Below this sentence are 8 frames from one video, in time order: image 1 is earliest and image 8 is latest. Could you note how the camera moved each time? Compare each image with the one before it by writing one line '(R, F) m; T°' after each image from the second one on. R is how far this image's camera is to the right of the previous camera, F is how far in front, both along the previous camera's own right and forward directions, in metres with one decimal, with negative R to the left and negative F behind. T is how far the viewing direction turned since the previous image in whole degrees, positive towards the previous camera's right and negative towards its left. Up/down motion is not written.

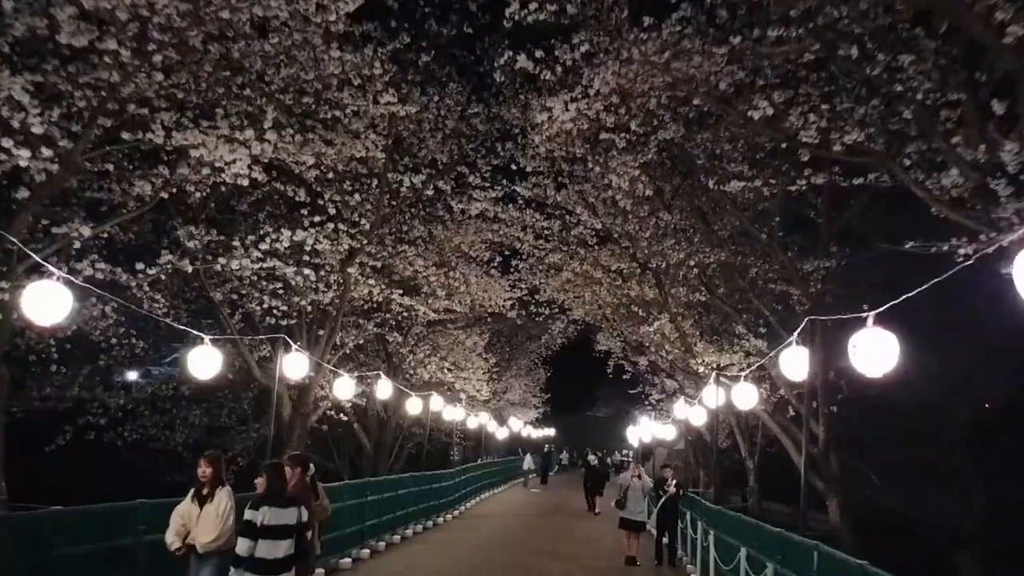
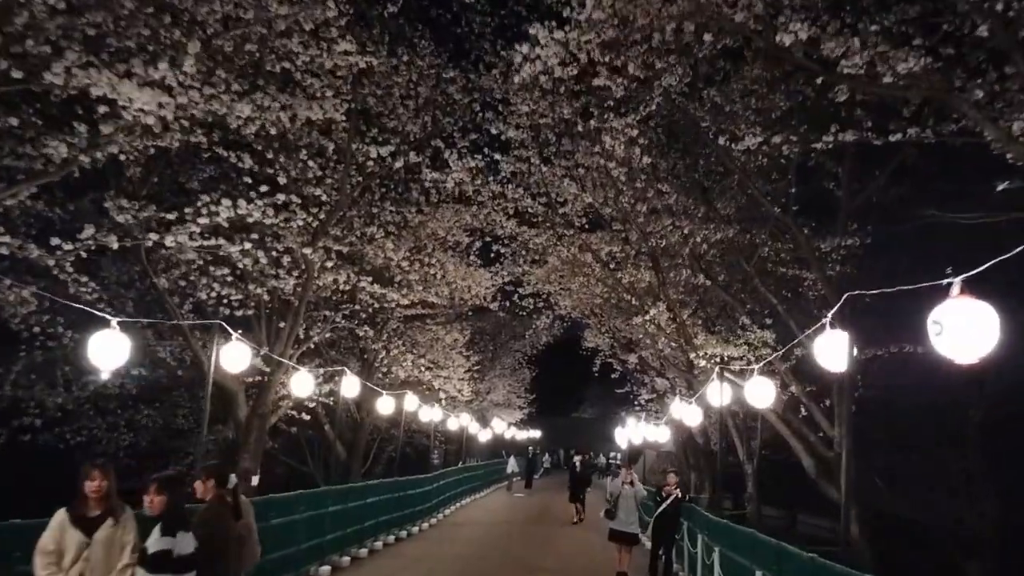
(+0.2, +2.1) m; +1°
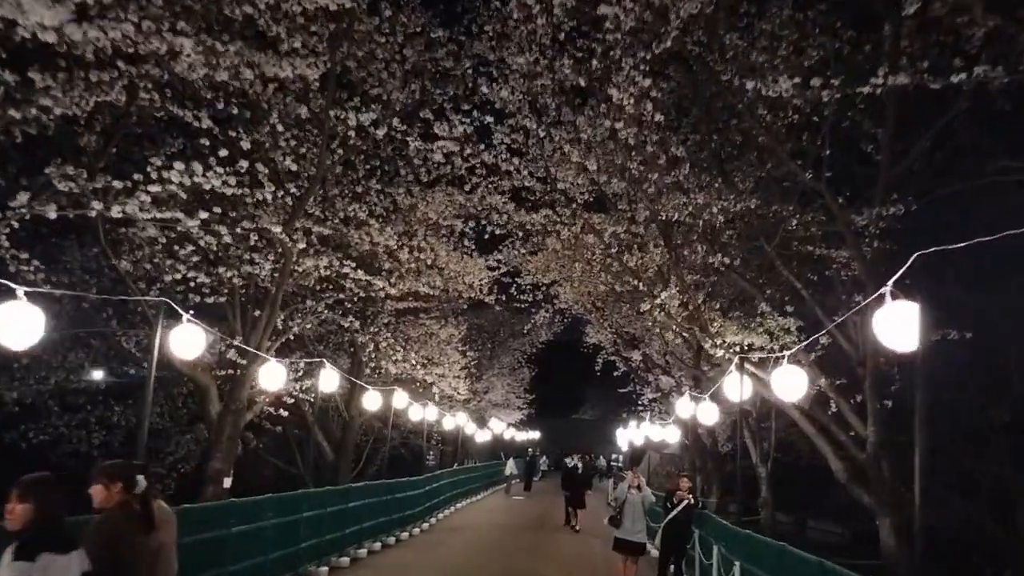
(+0.1, +1.8) m; 0°
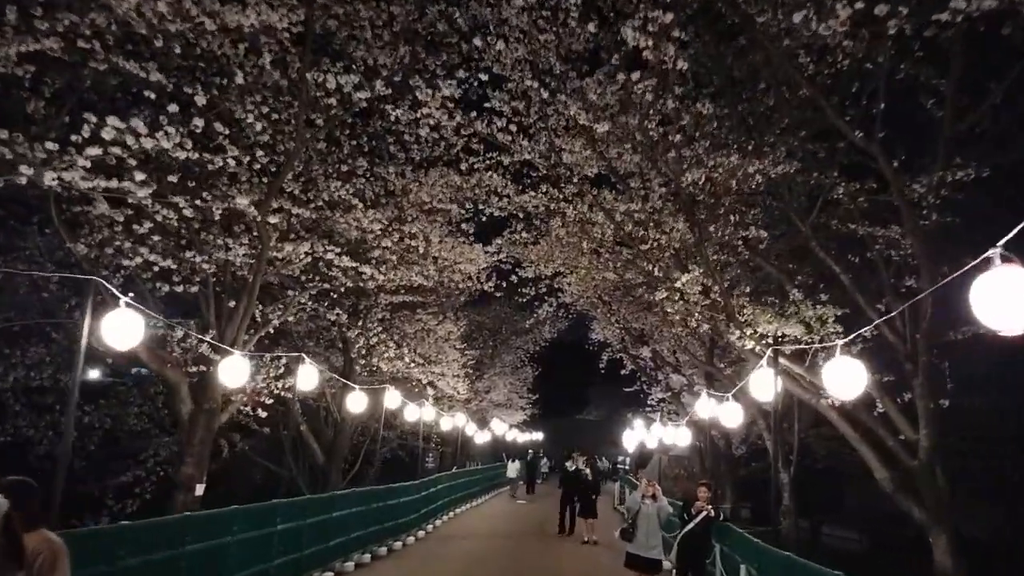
(+0.1, +1.8) m; 0°
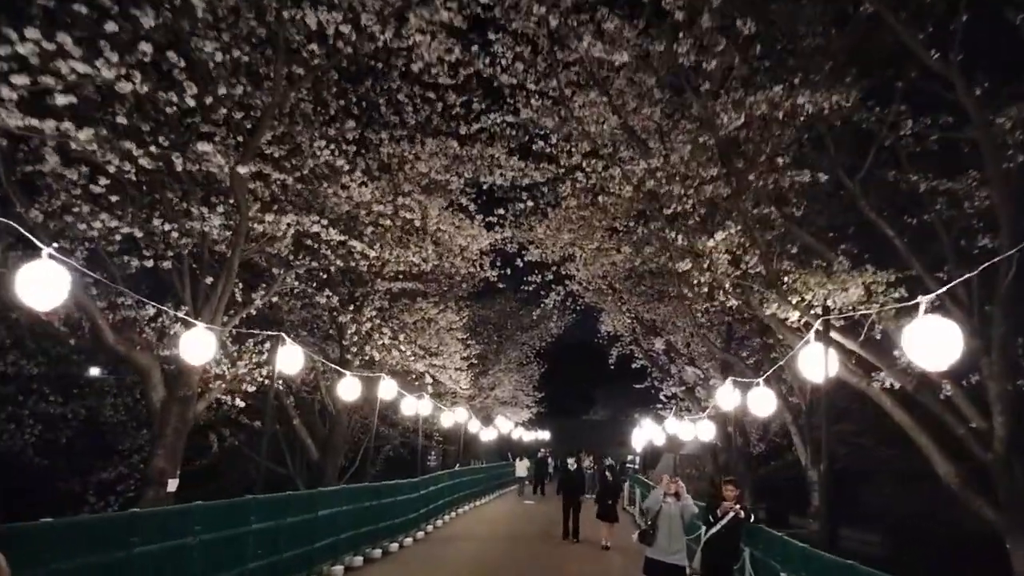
(0.0, +1.7) m; 0°
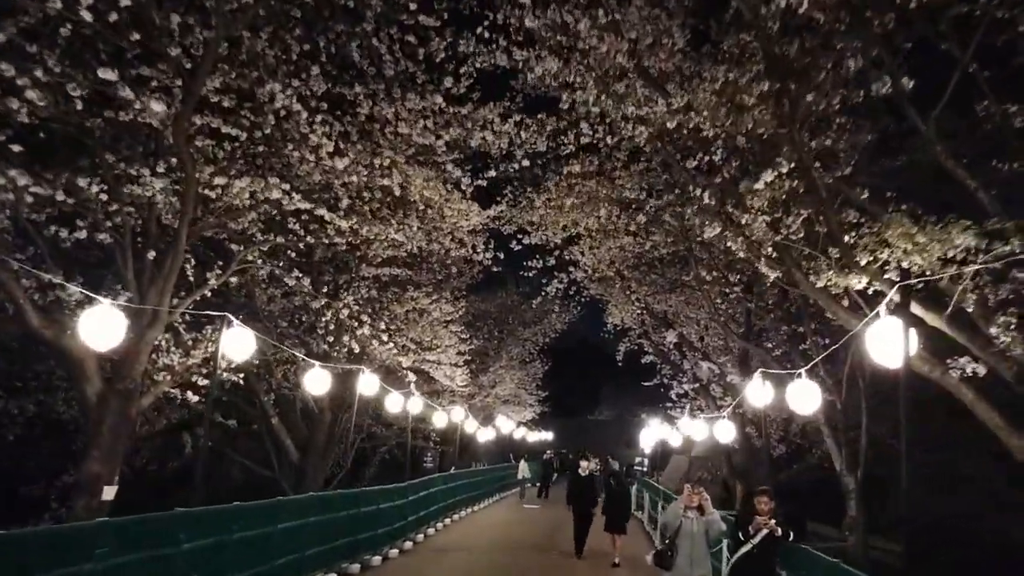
(+0.3, +2.4) m; 0°
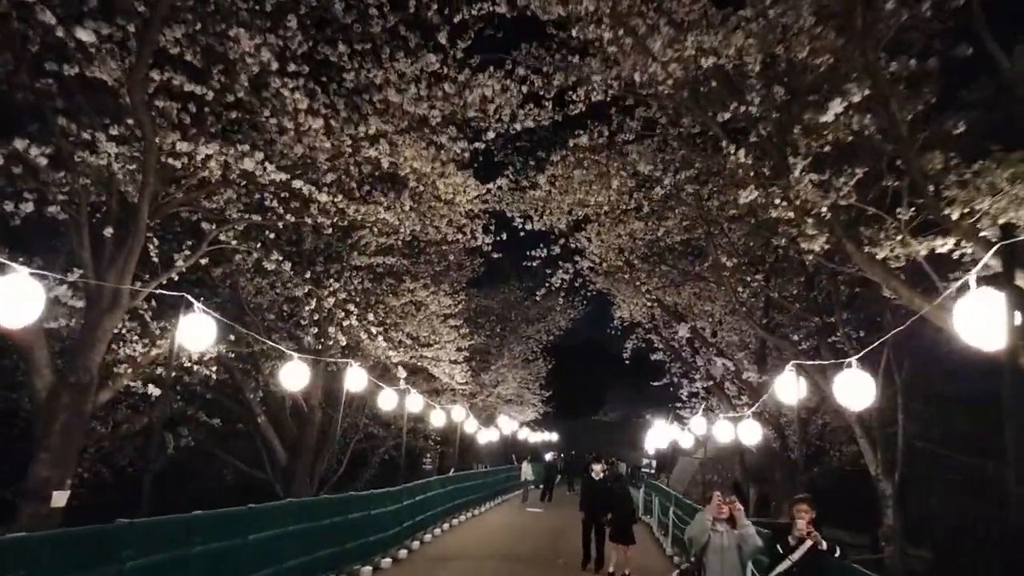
(0.0, +1.6) m; 0°
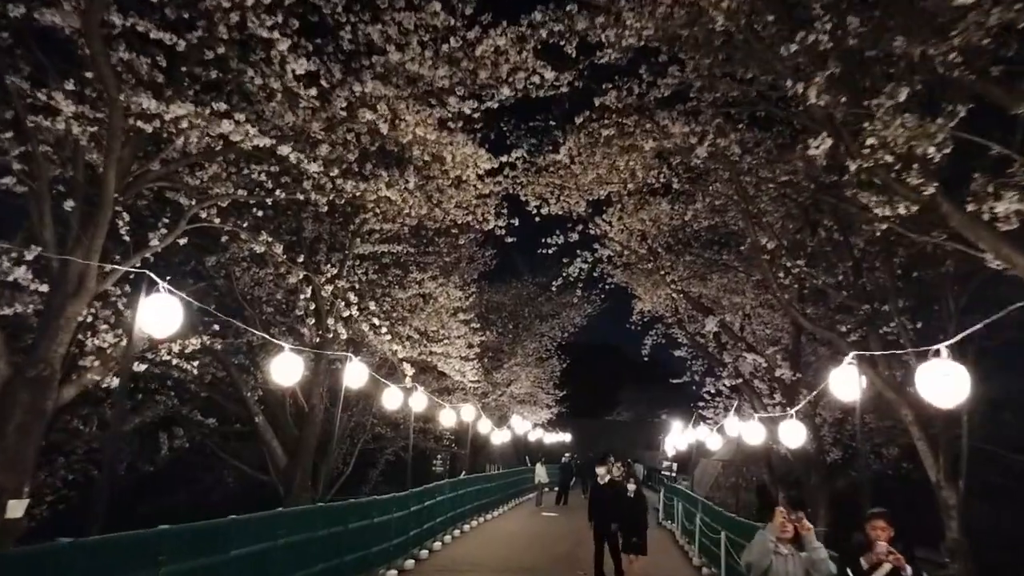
(-0.1, +1.6) m; -1°
